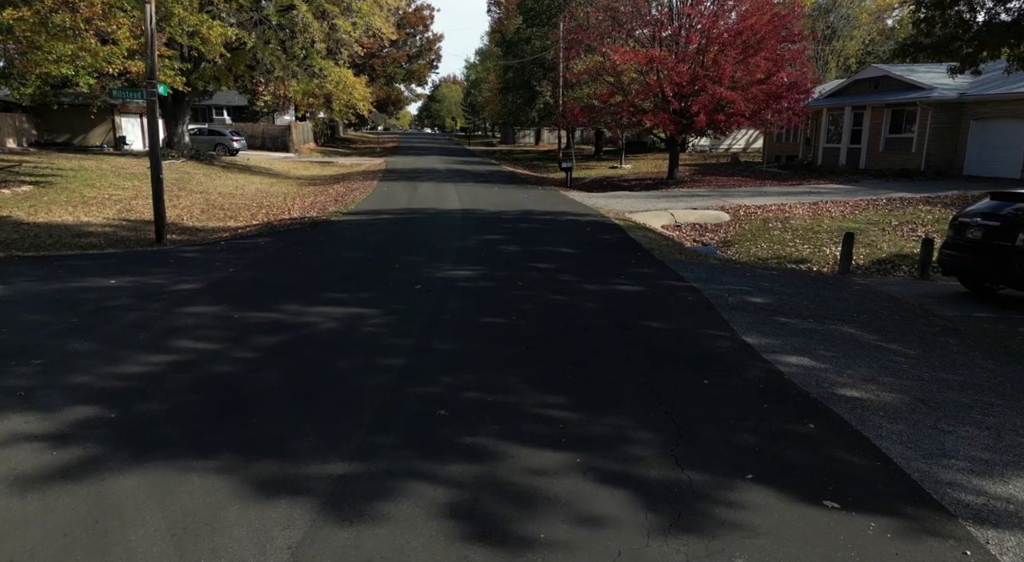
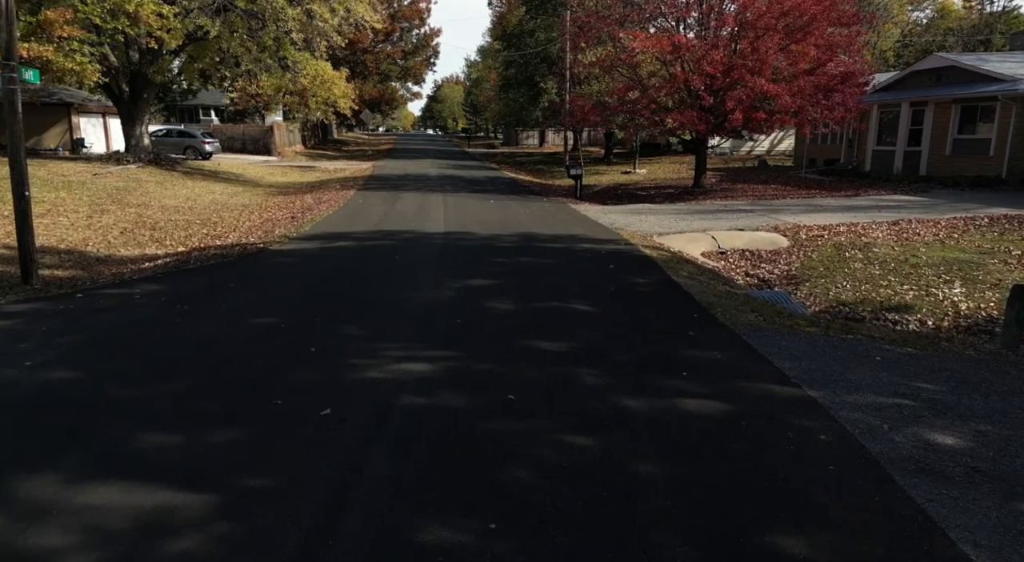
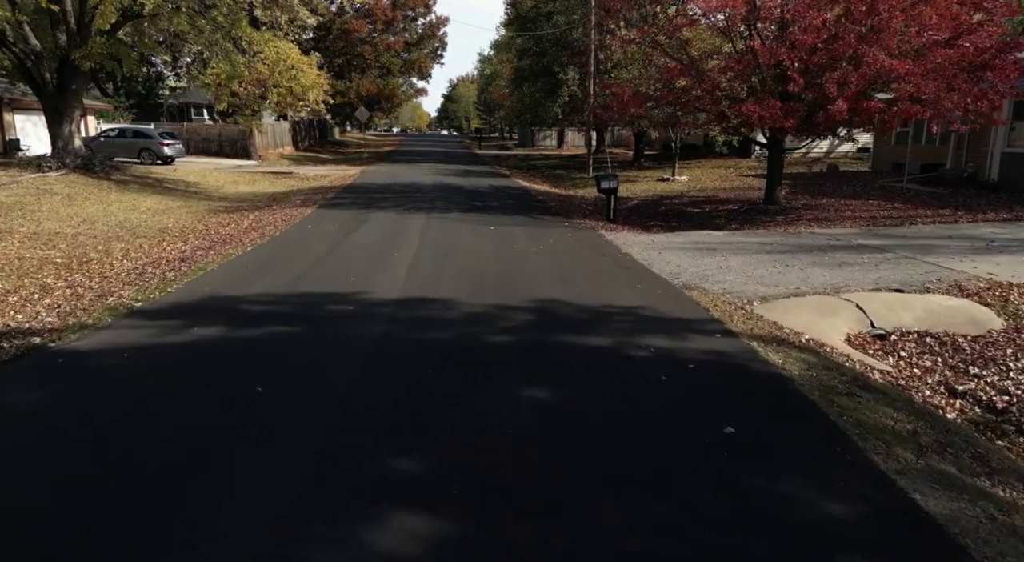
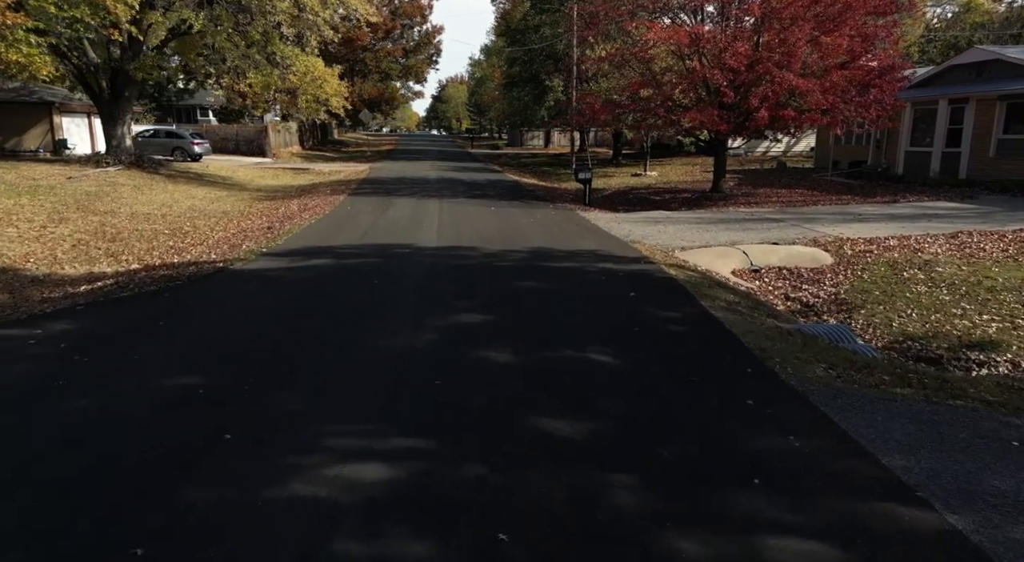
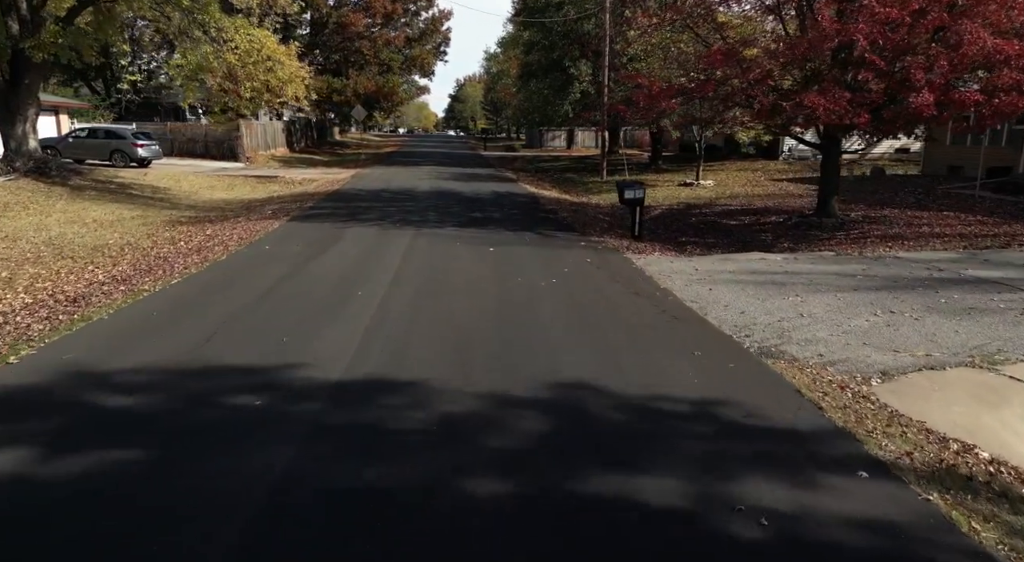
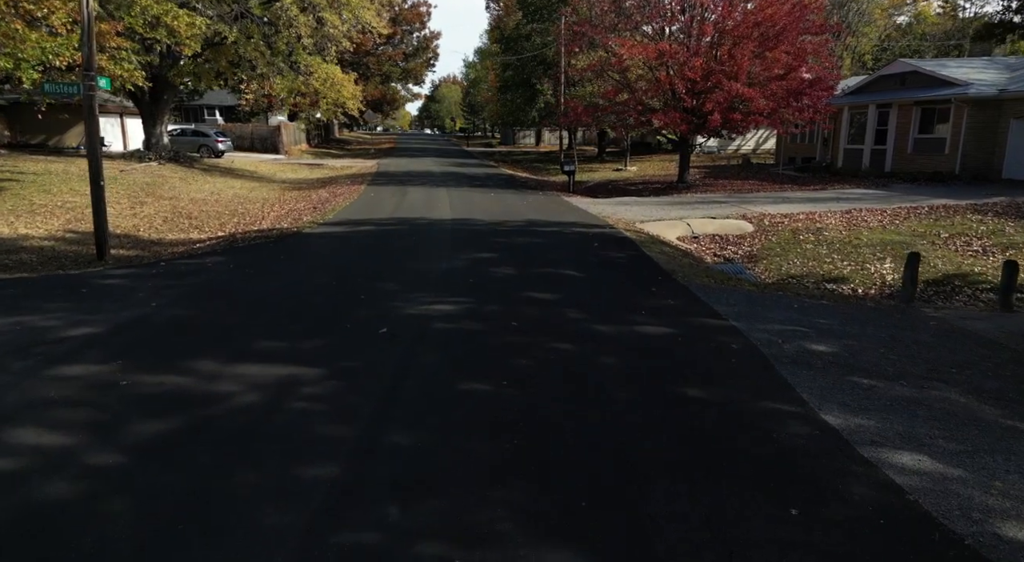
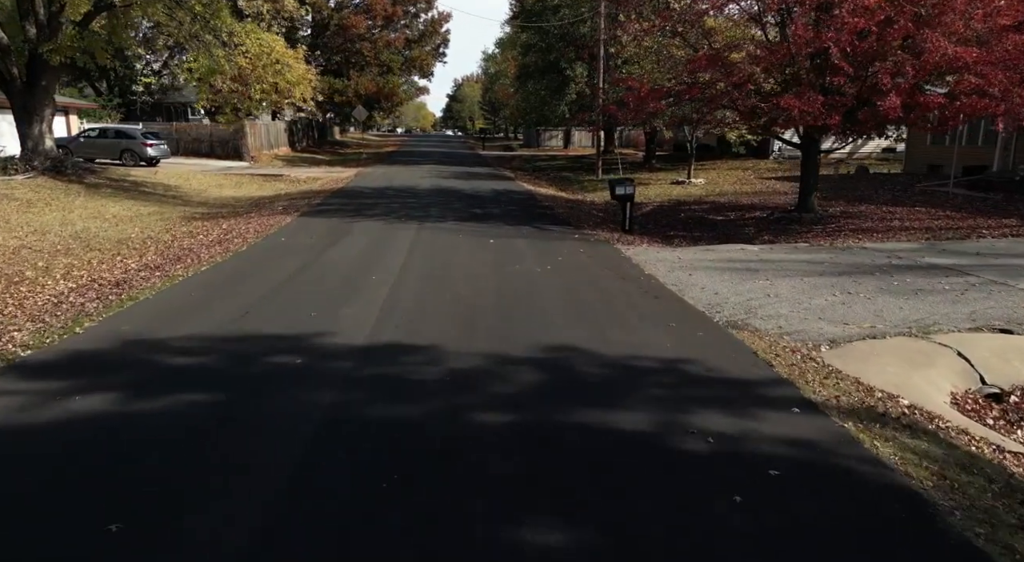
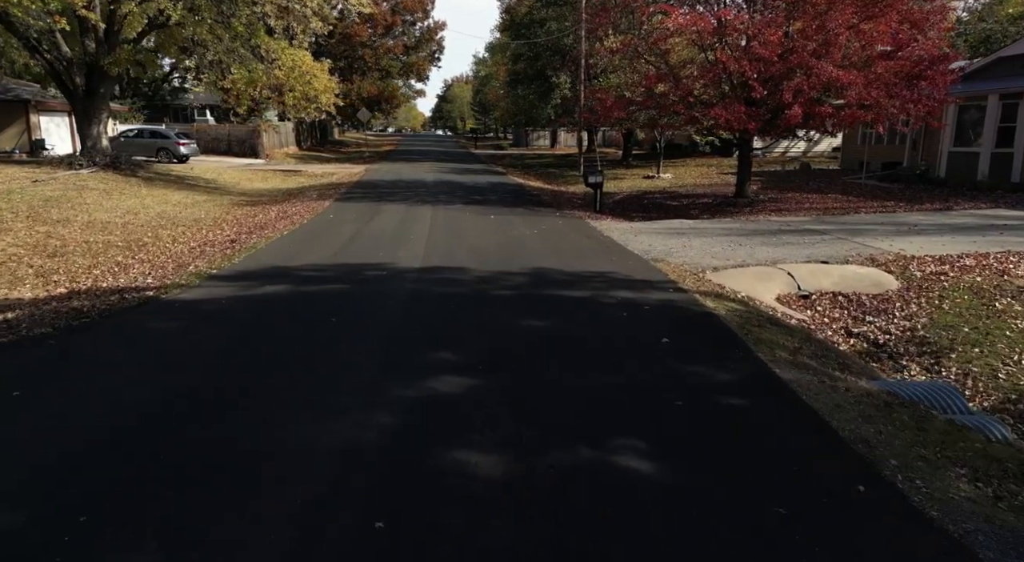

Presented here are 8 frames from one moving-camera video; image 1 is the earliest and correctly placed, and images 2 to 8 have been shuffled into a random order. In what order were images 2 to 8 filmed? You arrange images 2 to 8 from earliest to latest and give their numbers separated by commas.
6, 2, 4, 8, 3, 7, 5
